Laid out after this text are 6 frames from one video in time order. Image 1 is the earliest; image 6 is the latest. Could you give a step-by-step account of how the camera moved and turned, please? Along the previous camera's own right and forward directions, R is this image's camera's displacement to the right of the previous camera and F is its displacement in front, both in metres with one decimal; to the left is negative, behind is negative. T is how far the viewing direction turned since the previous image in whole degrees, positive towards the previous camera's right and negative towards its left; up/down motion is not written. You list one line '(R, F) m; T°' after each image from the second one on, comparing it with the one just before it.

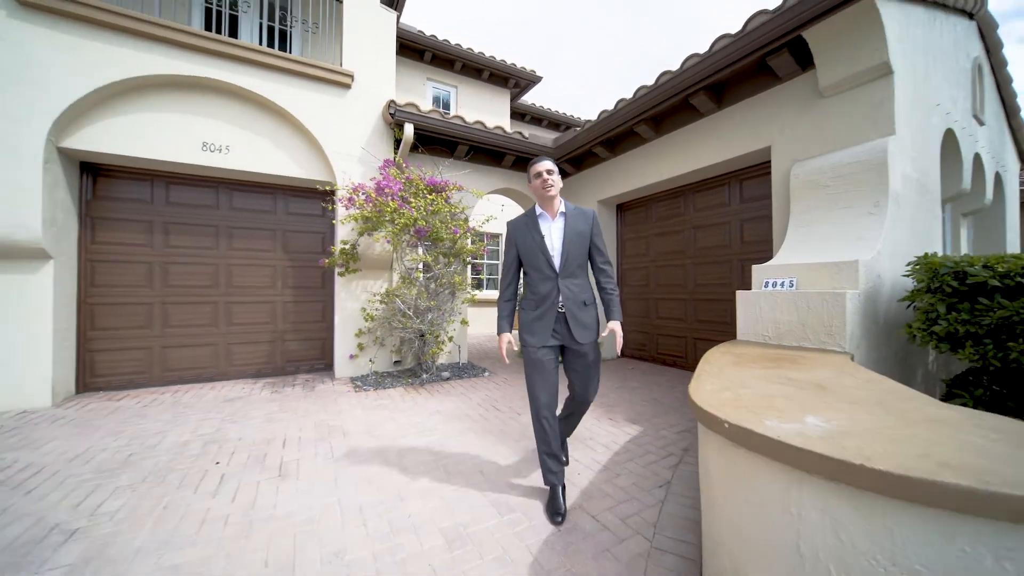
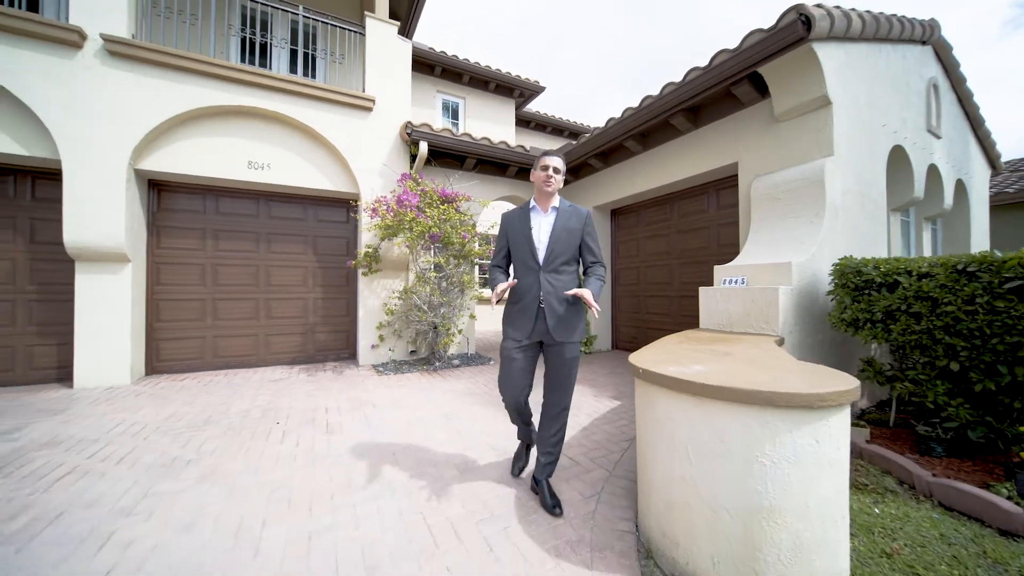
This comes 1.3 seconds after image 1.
(+0.1, -0.6) m; -1°
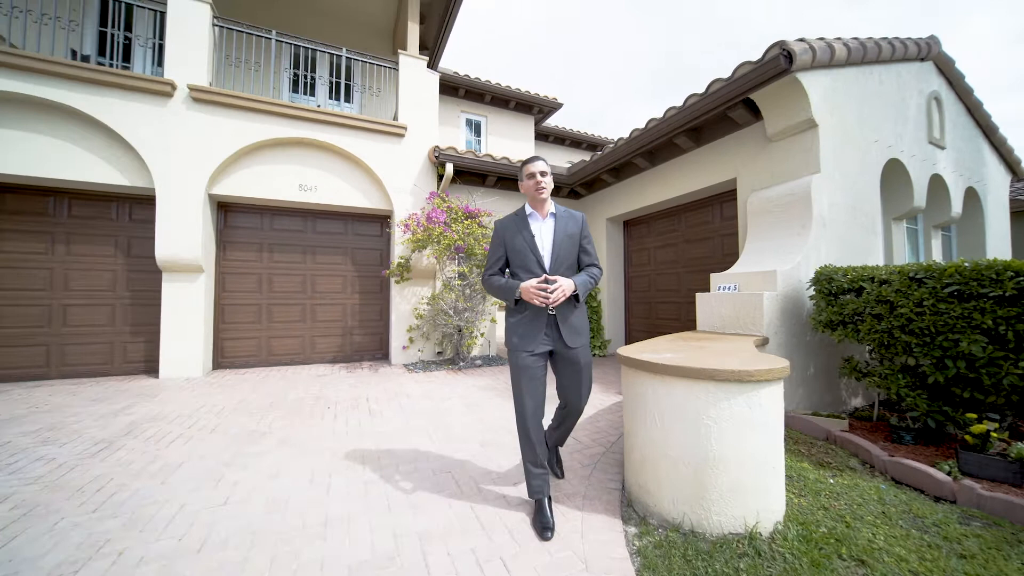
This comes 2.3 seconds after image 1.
(+0.1, -0.5) m; -4°
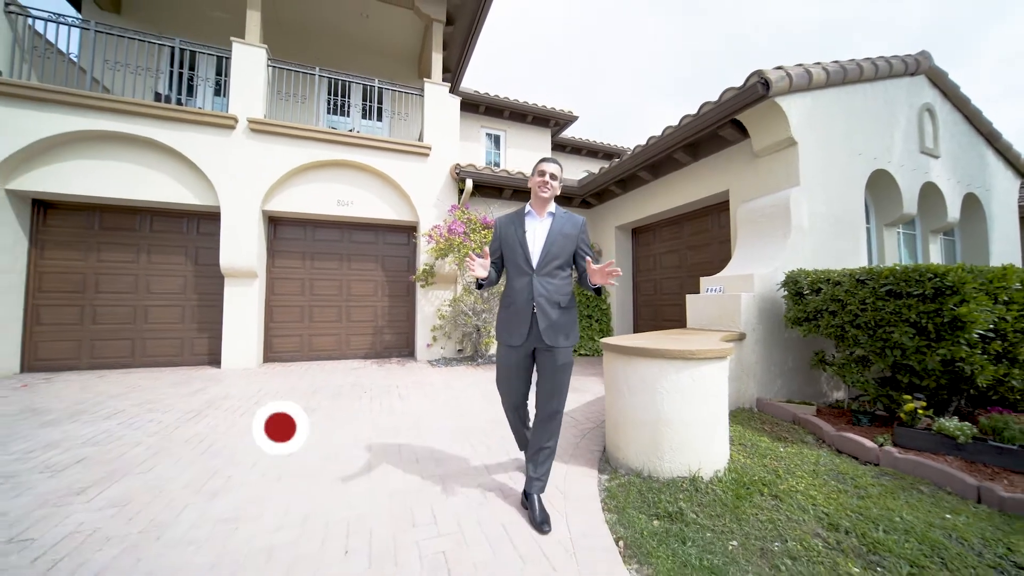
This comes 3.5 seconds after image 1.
(+0.2, -0.6) m; -3°
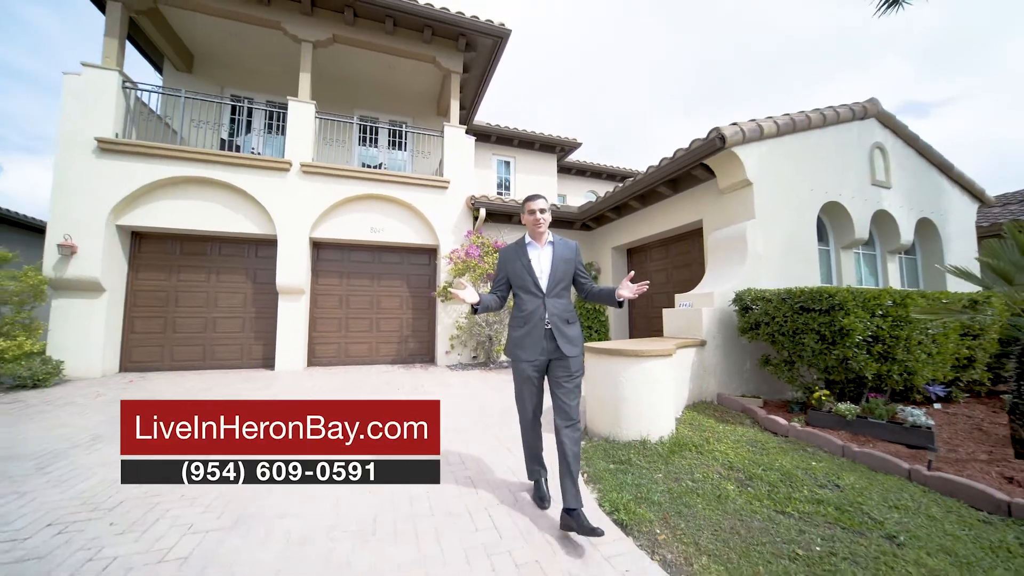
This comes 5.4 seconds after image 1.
(+0.1, -1.0) m; -2°
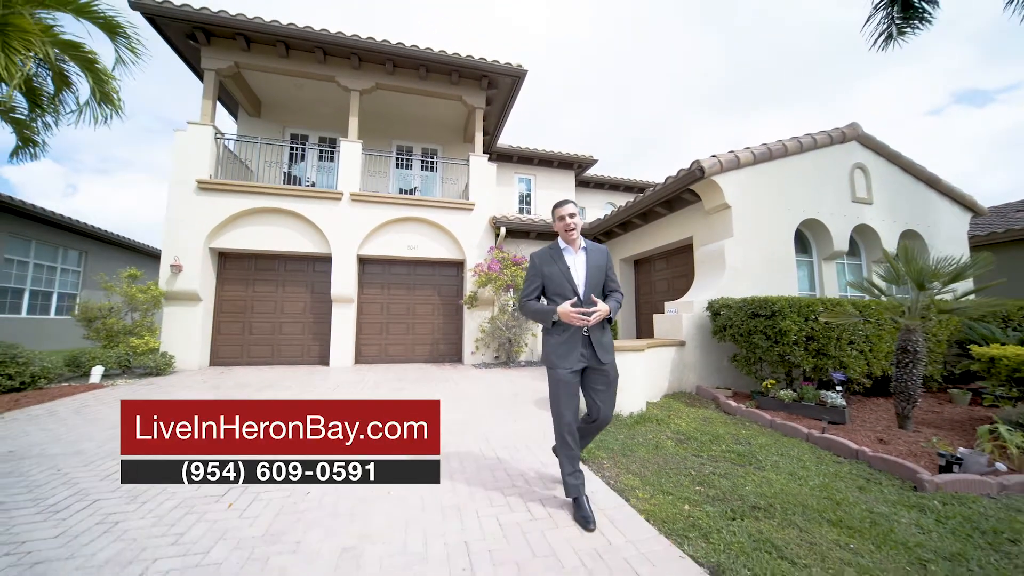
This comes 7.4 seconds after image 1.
(+0.3, -1.1) m; -4°
